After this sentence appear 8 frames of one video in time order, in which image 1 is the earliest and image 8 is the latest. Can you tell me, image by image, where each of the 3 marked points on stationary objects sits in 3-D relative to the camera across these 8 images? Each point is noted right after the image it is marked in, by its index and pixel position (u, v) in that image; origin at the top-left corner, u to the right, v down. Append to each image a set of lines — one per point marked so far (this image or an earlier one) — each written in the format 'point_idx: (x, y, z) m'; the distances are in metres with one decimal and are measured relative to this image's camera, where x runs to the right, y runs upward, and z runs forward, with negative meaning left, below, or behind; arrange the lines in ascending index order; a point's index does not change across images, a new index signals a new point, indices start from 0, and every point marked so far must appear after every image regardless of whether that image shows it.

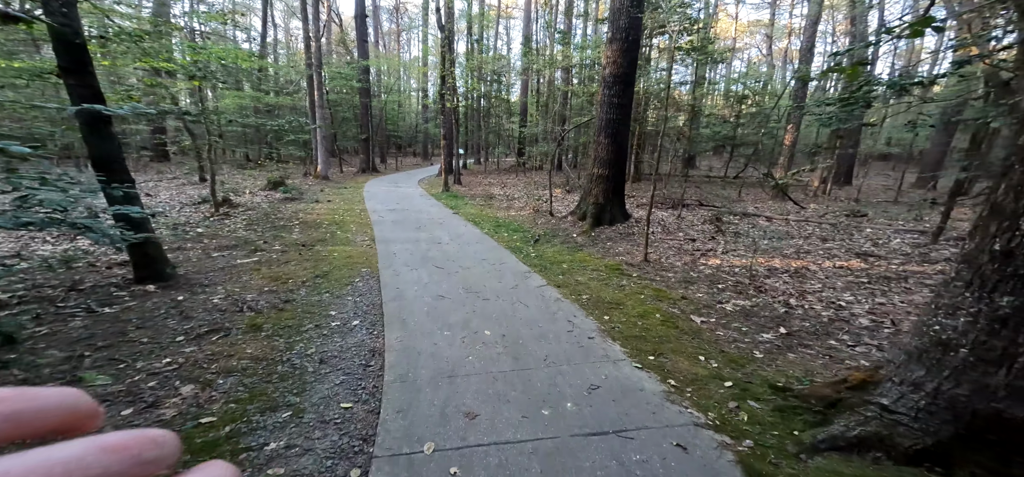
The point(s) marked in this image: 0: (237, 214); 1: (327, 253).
0: (-6.2, +0.6, +9.4) m
1: (-3.1, -0.3, +6.8) m
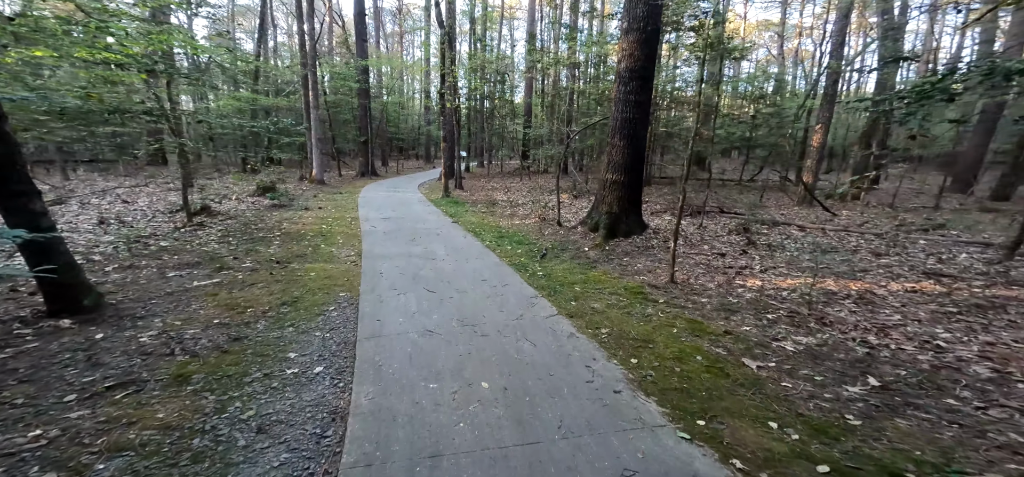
0: (-6.1, +0.3, +8.6) m
1: (-3.0, -0.5, +5.9) m
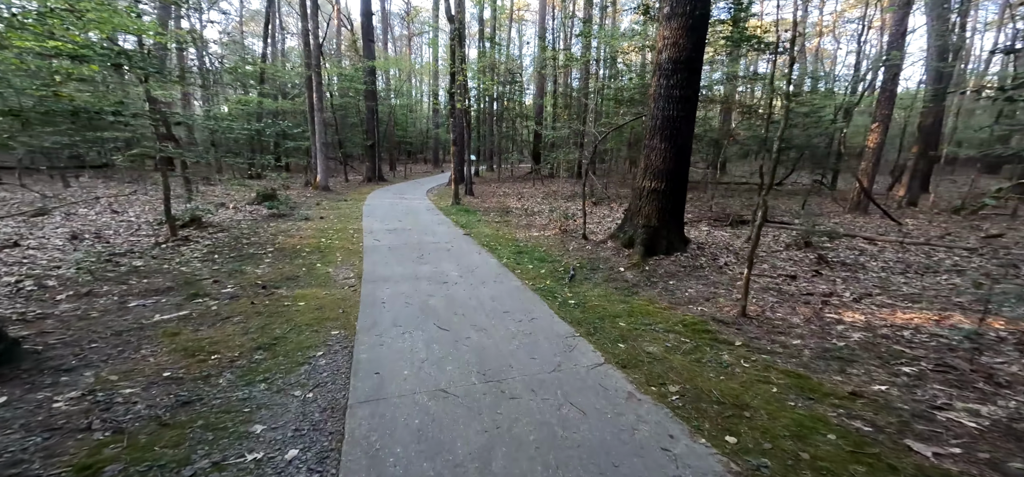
0: (-5.7, 0.0, +7.7) m
1: (-2.7, -0.8, +5.0) m
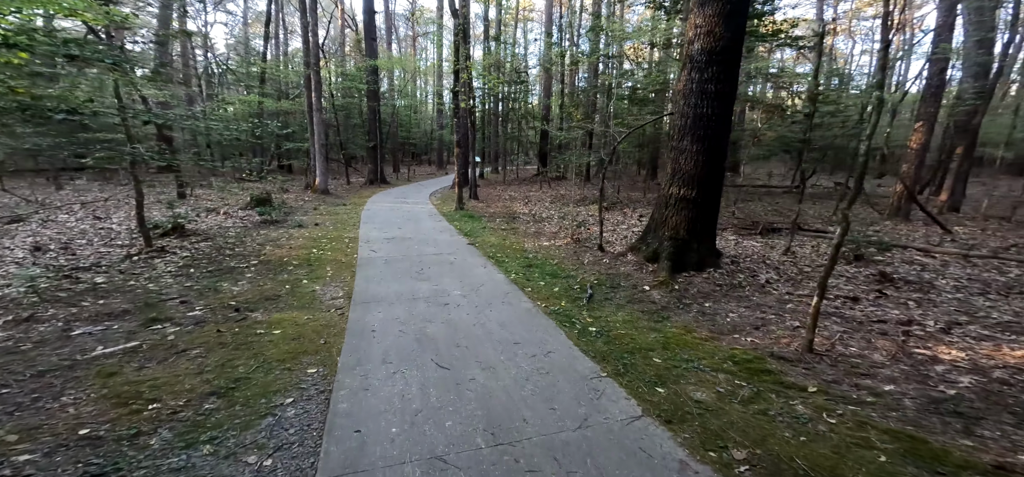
0: (-5.6, -0.1, +7.0) m
1: (-2.6, -0.9, +4.3) m
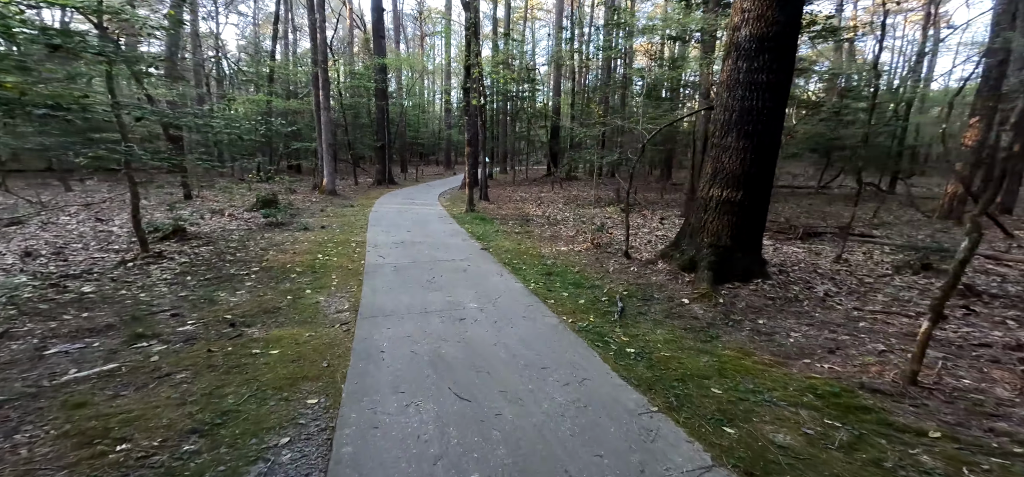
0: (-5.3, -0.2, +6.6) m
1: (-2.3, -1.0, +3.8) m
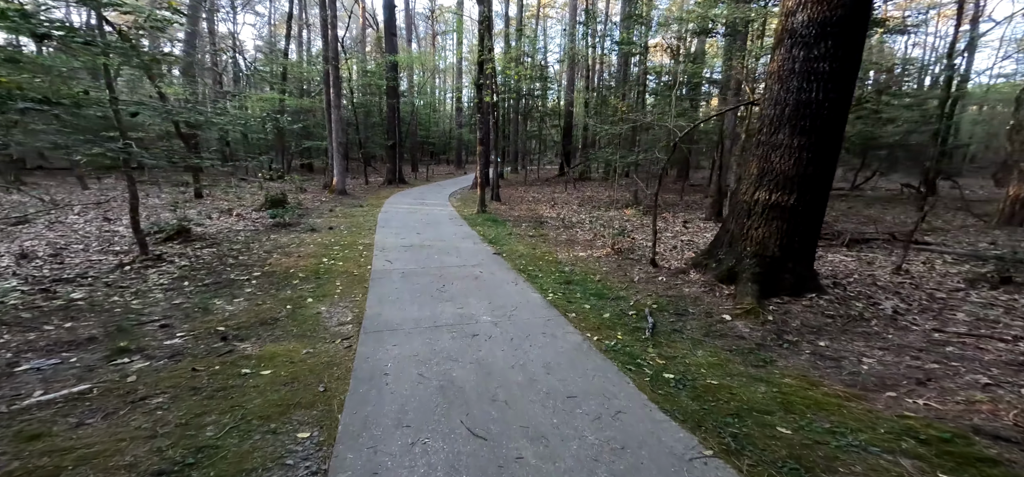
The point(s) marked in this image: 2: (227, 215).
0: (-5.0, -0.2, +6.3) m
1: (-2.1, -1.0, +3.4) m
2: (-6.8, +0.6, +10.1) m
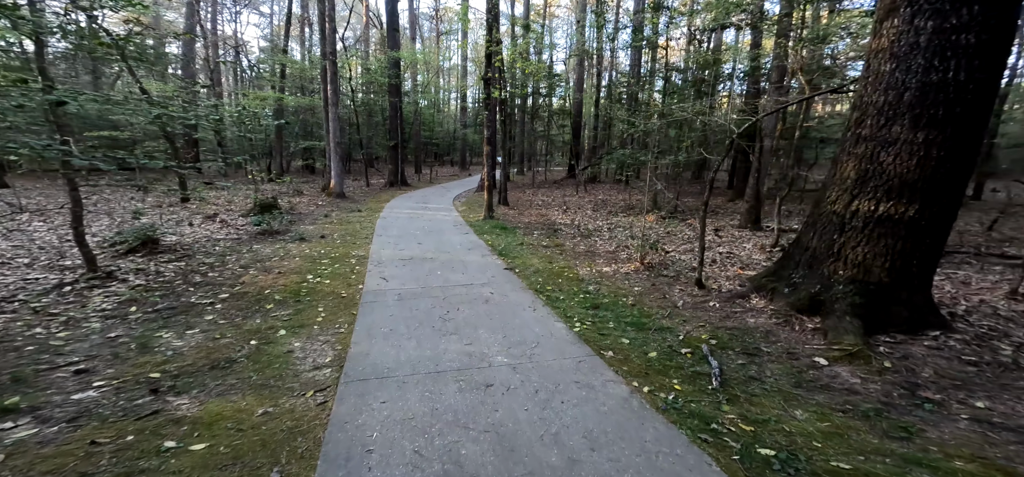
0: (-4.8, -0.4, +5.4) m
1: (-2.0, -1.2, +2.4) m
2: (-6.5, +0.4, +9.2) m
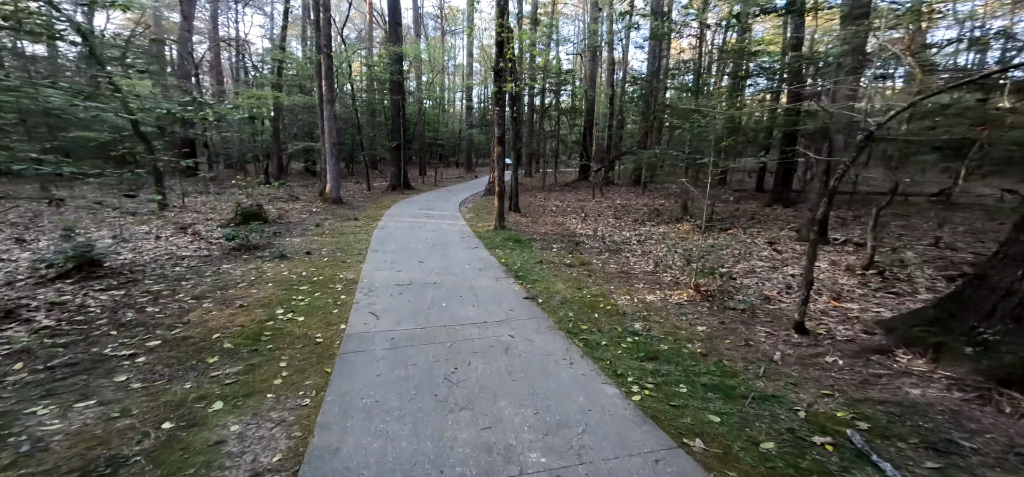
0: (-4.5, -0.7, +4.2) m
1: (-1.7, -1.4, +1.2) m
2: (-6.2, +0.1, +8.0) m
